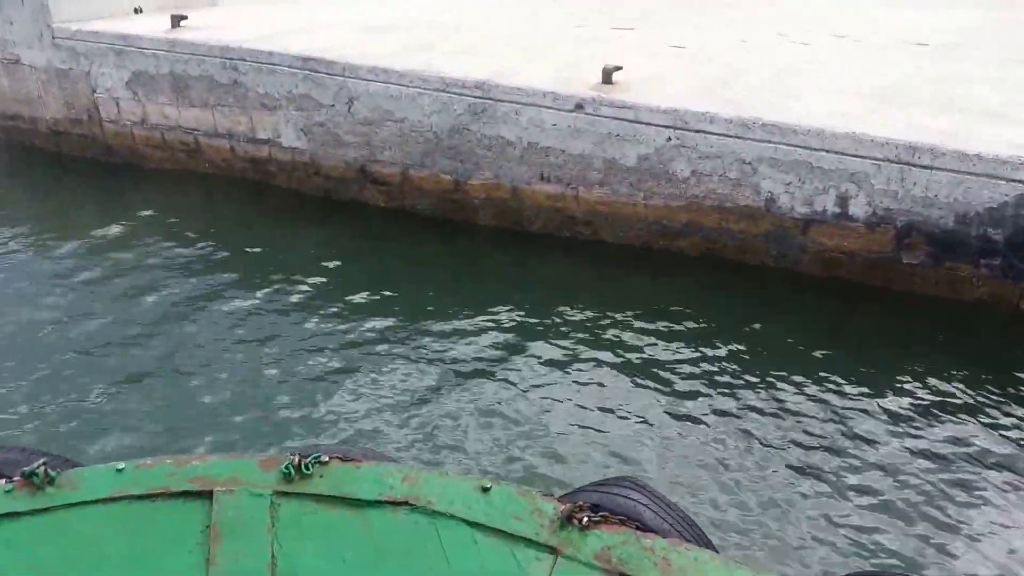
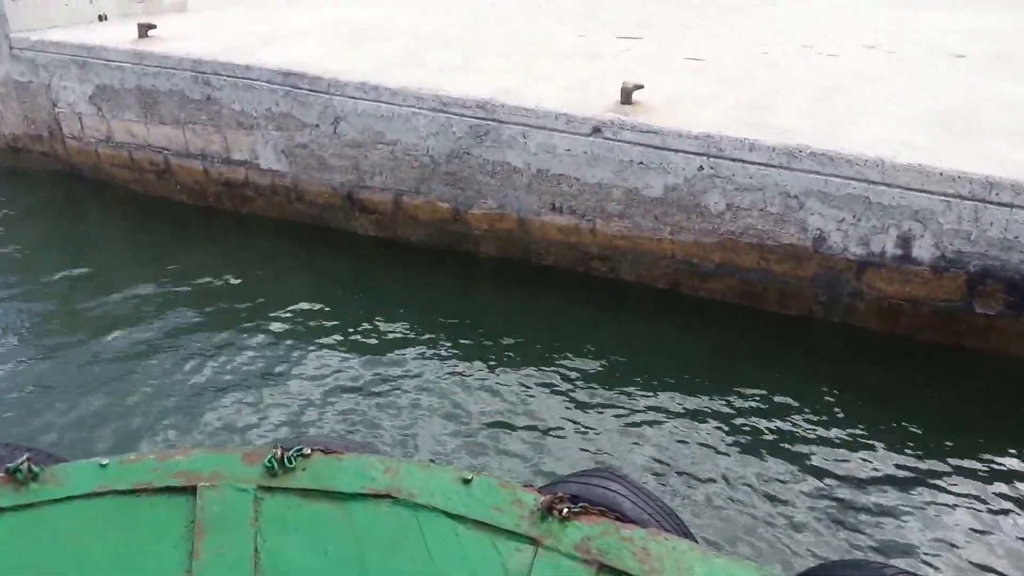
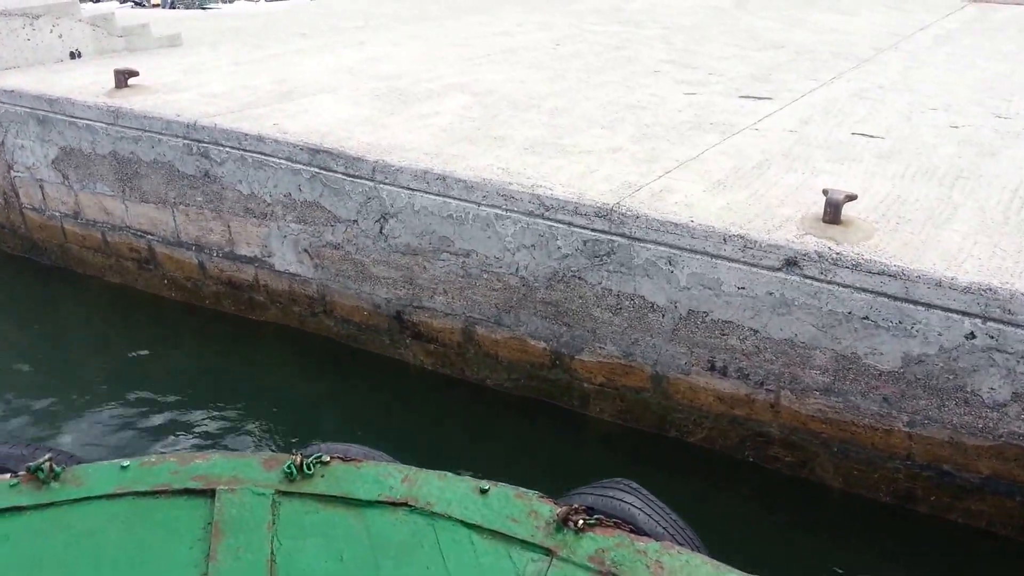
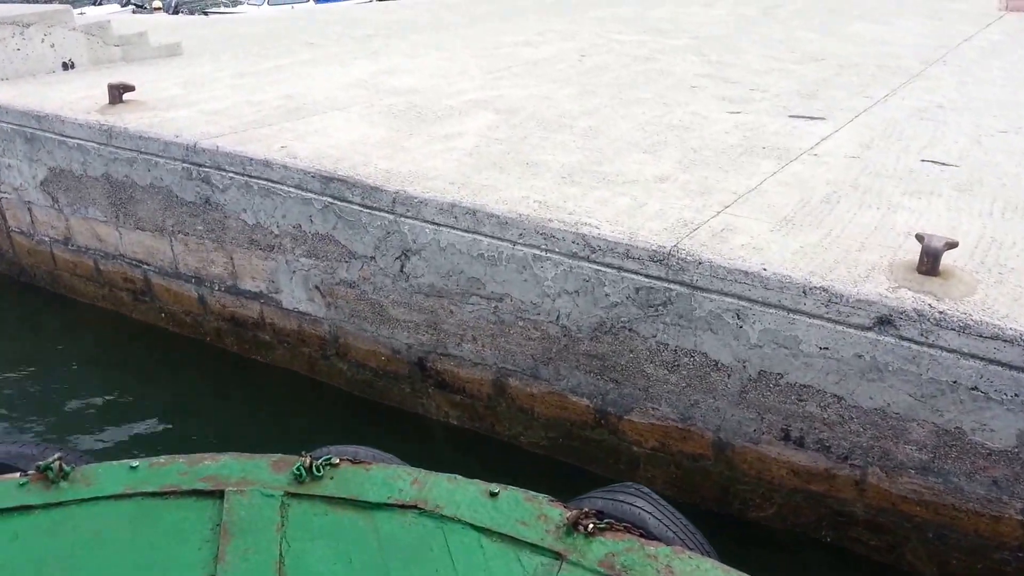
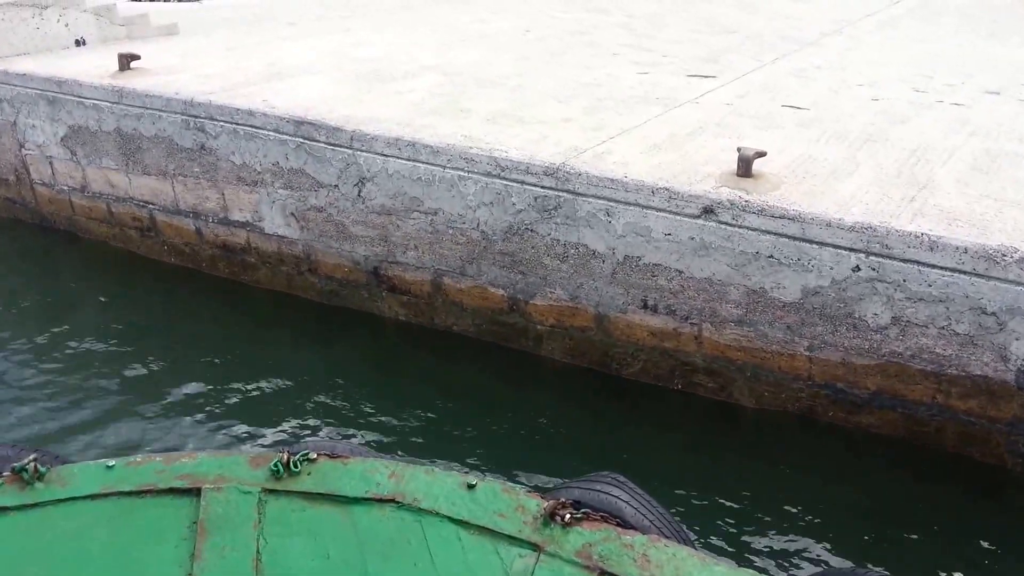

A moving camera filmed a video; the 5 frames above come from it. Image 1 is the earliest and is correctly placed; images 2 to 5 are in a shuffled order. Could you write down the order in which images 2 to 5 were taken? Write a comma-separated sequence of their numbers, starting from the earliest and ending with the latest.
2, 5, 3, 4
